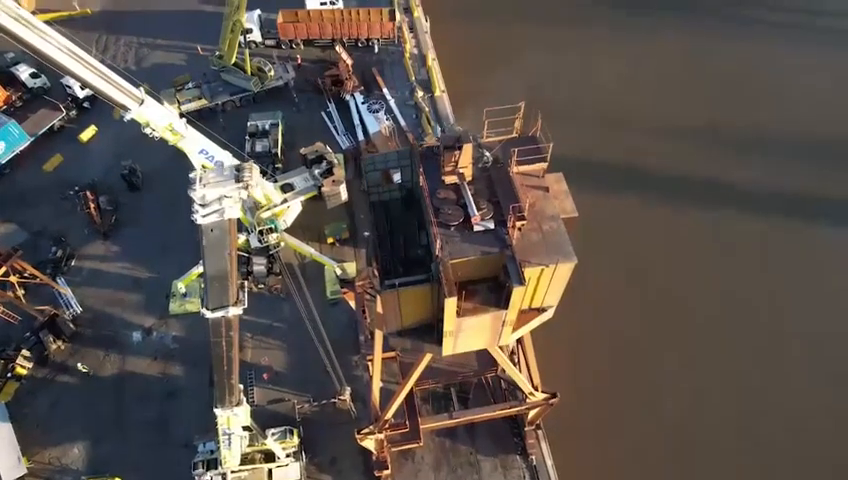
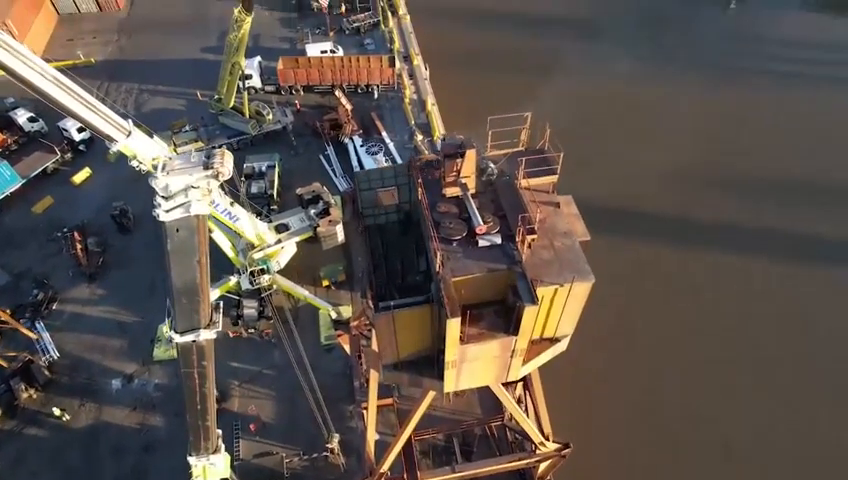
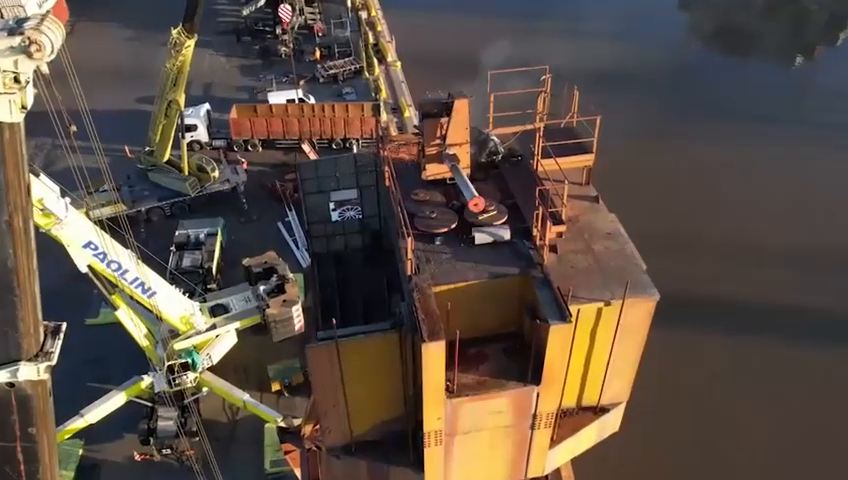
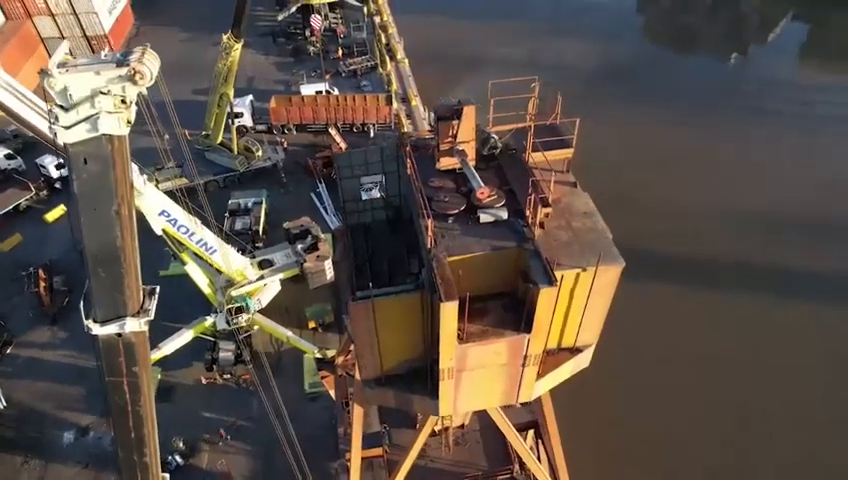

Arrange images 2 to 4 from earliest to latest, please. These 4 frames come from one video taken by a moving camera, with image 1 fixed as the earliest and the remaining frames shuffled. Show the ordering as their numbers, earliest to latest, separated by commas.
2, 4, 3
